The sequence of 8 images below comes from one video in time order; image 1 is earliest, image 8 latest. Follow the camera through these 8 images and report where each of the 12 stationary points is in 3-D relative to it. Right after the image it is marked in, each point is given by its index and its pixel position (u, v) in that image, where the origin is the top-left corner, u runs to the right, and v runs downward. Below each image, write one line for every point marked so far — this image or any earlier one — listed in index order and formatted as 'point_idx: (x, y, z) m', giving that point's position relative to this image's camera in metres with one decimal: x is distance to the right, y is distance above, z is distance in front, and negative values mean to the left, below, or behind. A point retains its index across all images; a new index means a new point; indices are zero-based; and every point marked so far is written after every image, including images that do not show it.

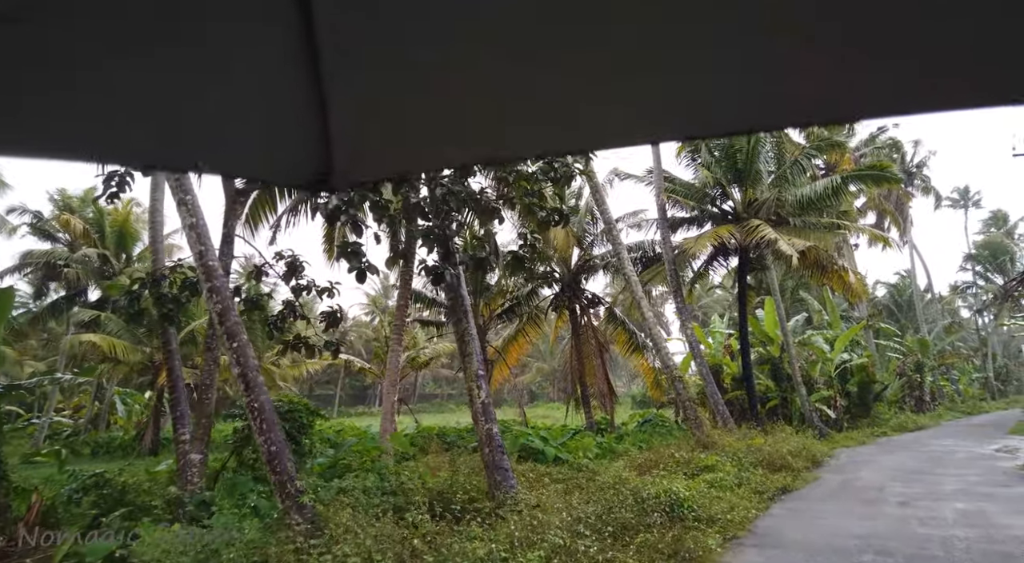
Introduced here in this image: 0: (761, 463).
0: (+3.4, -2.5, +9.7) m
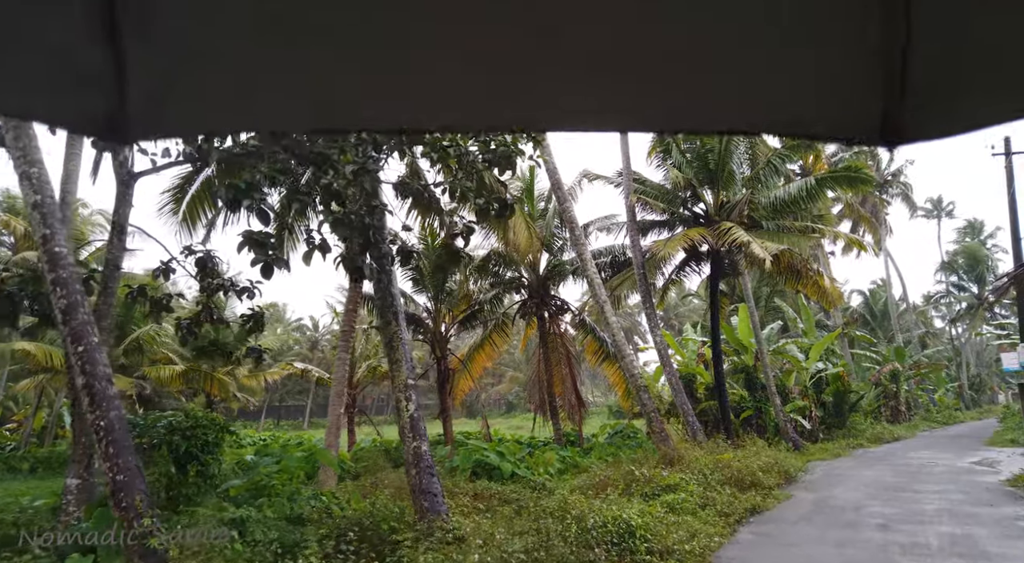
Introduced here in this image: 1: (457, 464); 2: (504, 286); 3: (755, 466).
0: (+2.8, -2.6, +8.9) m
1: (-0.9, -2.9, +10.9) m
2: (-0.1, -0.1, +18.3) m
3: (+3.4, -2.6, +9.8) m
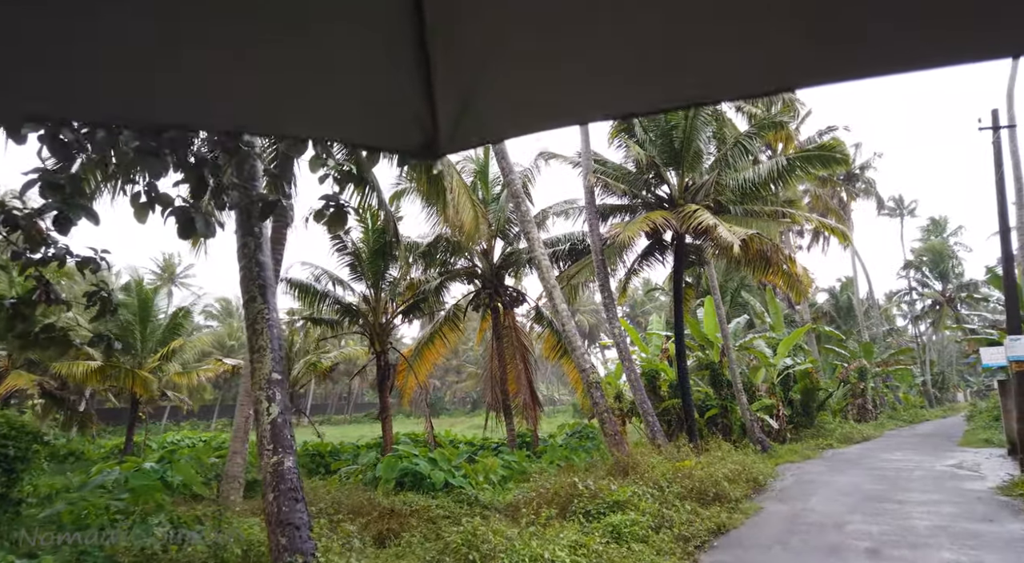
0: (+1.9, -2.3, +7.6) m
1: (-1.8, -2.6, +9.5) m
2: (-1.3, +0.1, +16.9) m
3: (+2.5, -2.3, +8.5) m
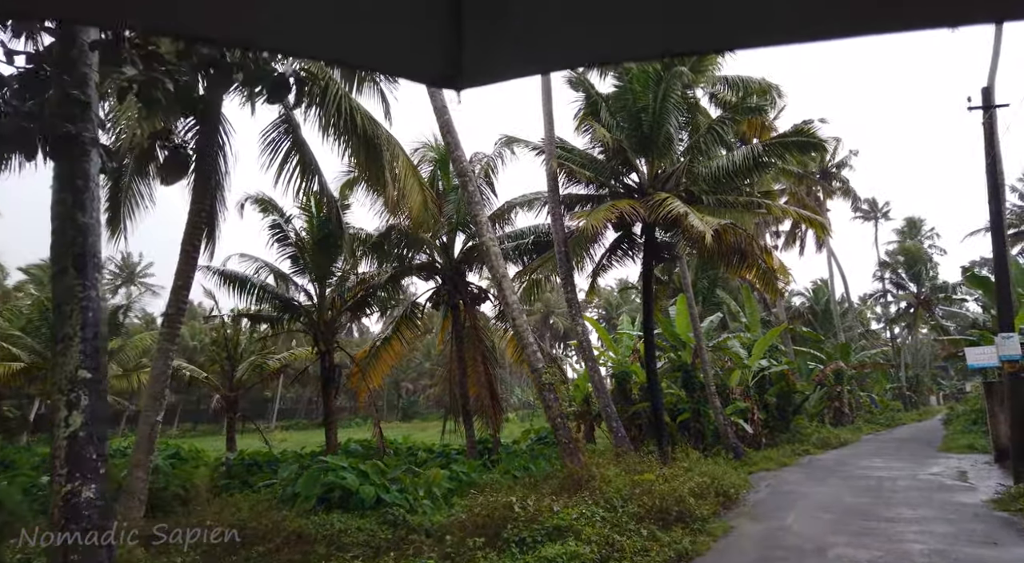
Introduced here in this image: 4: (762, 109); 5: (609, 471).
0: (+1.3, -2.2, +6.5) m
1: (-2.6, -2.5, +8.3) m
2: (-2.2, +0.2, +15.7) m
3: (+1.8, -2.2, +7.4) m
4: (+5.2, +3.6, +14.4) m
5: (+1.1, -2.1, +7.8) m
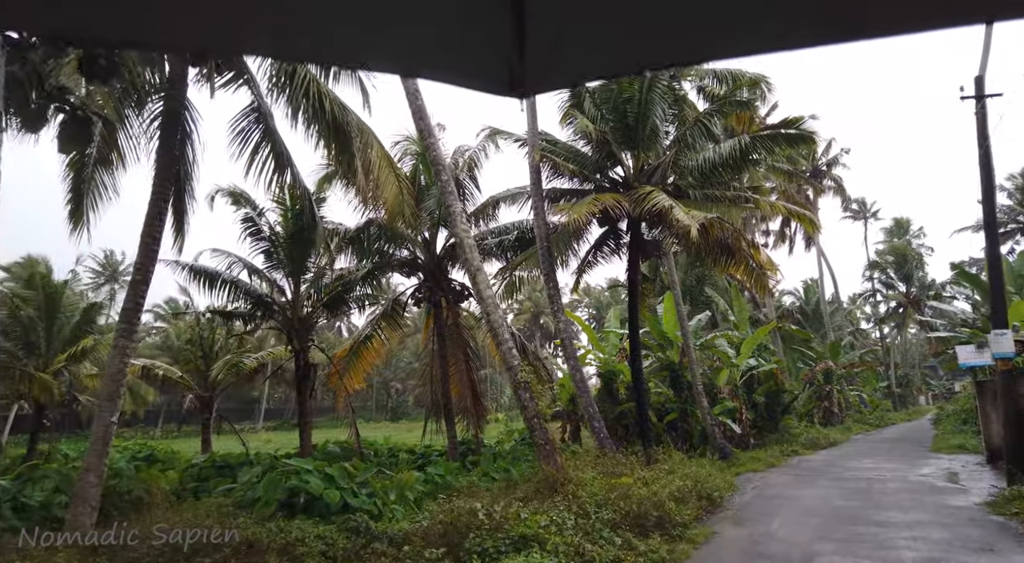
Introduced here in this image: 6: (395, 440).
0: (+1.0, -2.1, +6.1) m
1: (-2.9, -2.4, +7.8) m
2: (-2.6, +0.3, +15.3) m
3: (+1.6, -2.1, +7.0) m
4: (+4.8, +3.6, +14.0) m
5: (+0.8, -2.1, +7.4) m
6: (-3.3, -4.4, +19.5) m
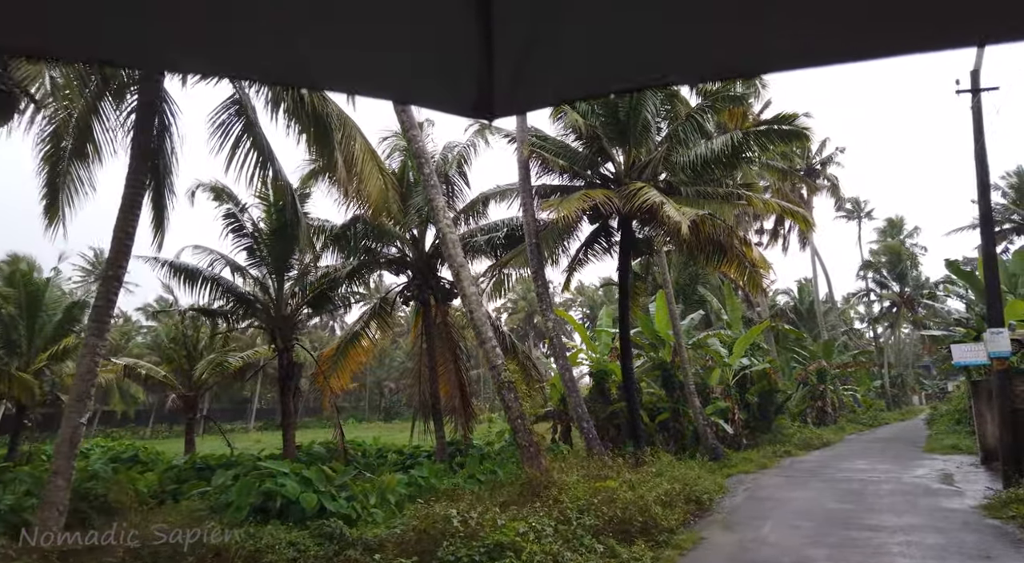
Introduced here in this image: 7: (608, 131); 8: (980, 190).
0: (+0.8, -2.1, +5.9) m
1: (-3.0, -2.3, +7.5) m
2: (-2.9, +0.4, +15.0) m
3: (+1.4, -2.1, +6.8) m
4: (+4.6, +3.7, +13.8) m
5: (+0.6, -2.0, +7.2) m
6: (-3.6, -4.4, +19.2) m
7: (+1.9, +3.0, +13.6) m
8: (+7.4, +1.4, +11.0) m
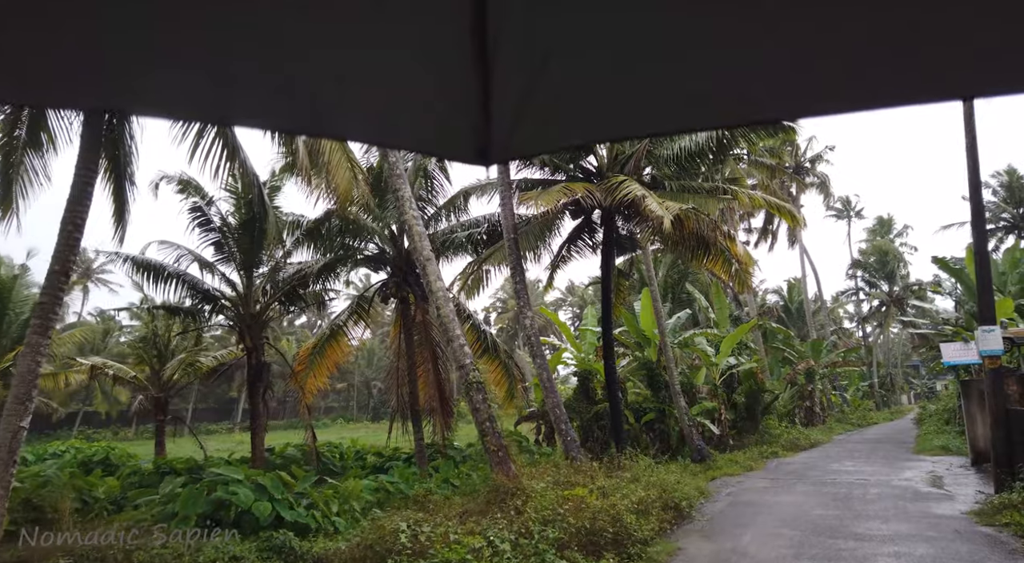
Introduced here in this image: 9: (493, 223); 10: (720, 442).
0: (+0.5, -2.0, +5.4) m
1: (-3.4, -2.3, +7.1) m
2: (-3.3, +0.4, +14.5) m
3: (+1.0, -2.0, +6.4) m
4: (+4.2, +3.7, +13.4) m
5: (+0.3, -2.0, +6.8) m
6: (-4.0, -4.3, +18.7) m
7: (+1.4, +3.0, +13.2) m
8: (+7.0, +1.5, +10.7) m
9: (-0.4, +1.3, +15.8) m
10: (+5.4, -4.1, +17.9) m
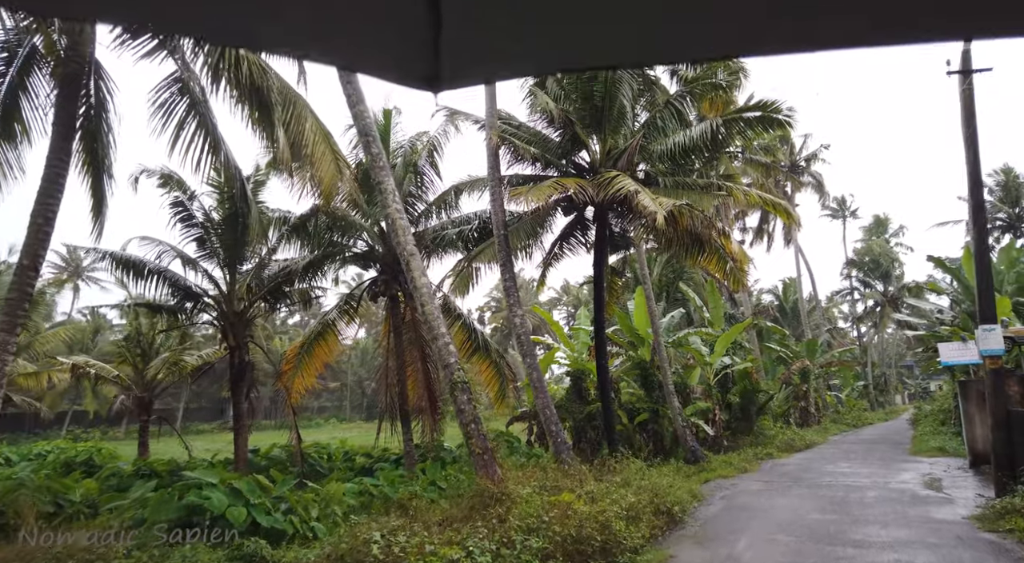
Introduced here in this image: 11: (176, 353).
0: (+0.4, -2.0, +5.2) m
1: (-3.5, -2.2, +6.8) m
2: (-3.5, +0.5, +14.2) m
3: (+0.9, -2.0, +6.1) m
4: (+4.0, +3.8, +13.2) m
5: (+0.2, -1.9, +6.5) m
6: (-4.3, -4.3, +18.4) m
7: (+1.3, +3.1, +12.9) m
8: (+6.9, +1.5, +10.4) m
9: (-0.6, +1.4, +15.6) m
10: (+5.1, -4.1, +17.7) m
11: (-7.4, -1.6, +15.4) m
